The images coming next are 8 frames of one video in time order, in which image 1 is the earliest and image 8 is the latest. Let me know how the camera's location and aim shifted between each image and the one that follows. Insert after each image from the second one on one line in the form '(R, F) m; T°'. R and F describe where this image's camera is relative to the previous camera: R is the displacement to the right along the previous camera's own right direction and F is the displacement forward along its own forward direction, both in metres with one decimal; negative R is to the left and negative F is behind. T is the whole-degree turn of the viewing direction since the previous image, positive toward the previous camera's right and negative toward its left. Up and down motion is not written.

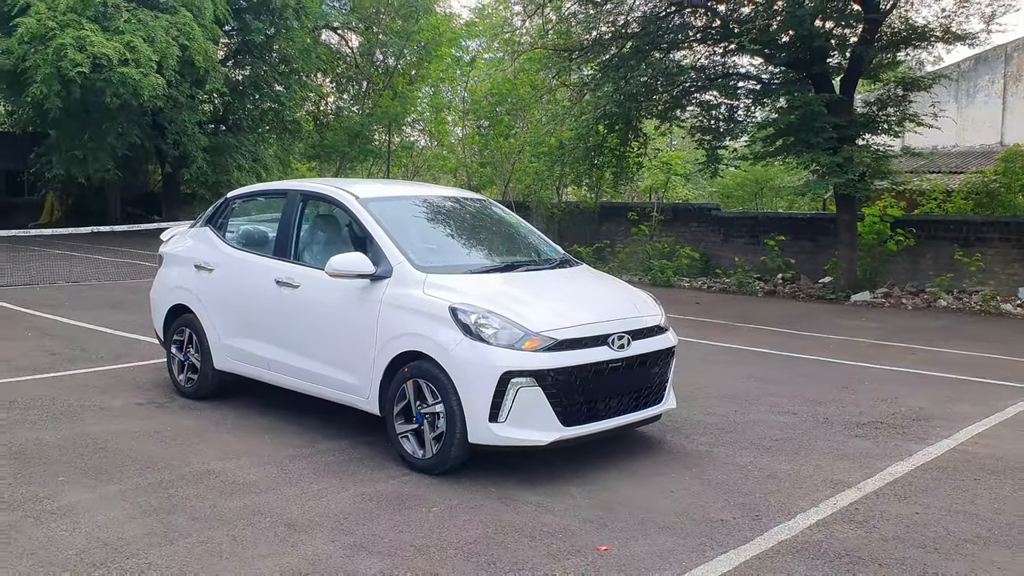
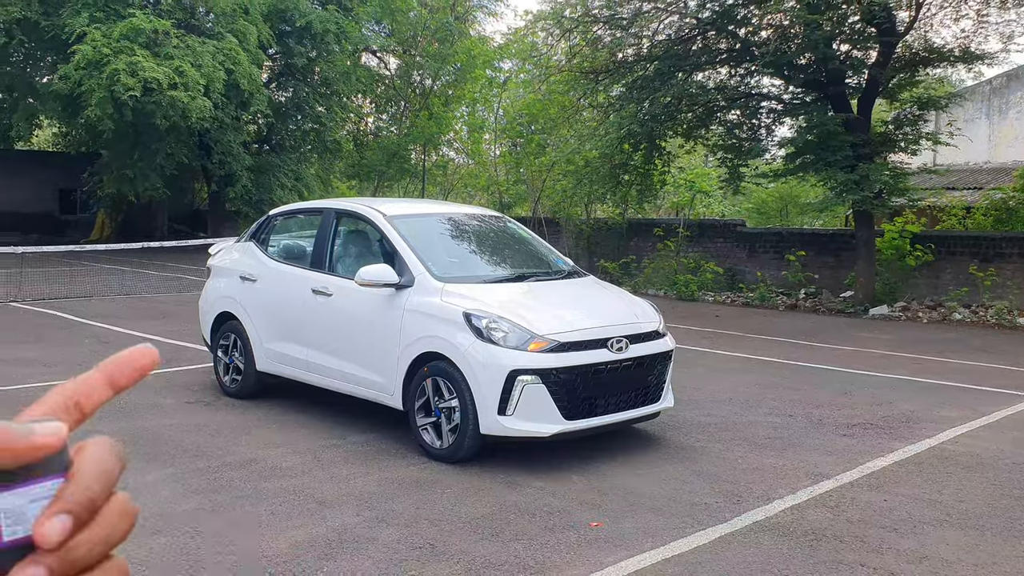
(+0.2, -0.6) m; -2°
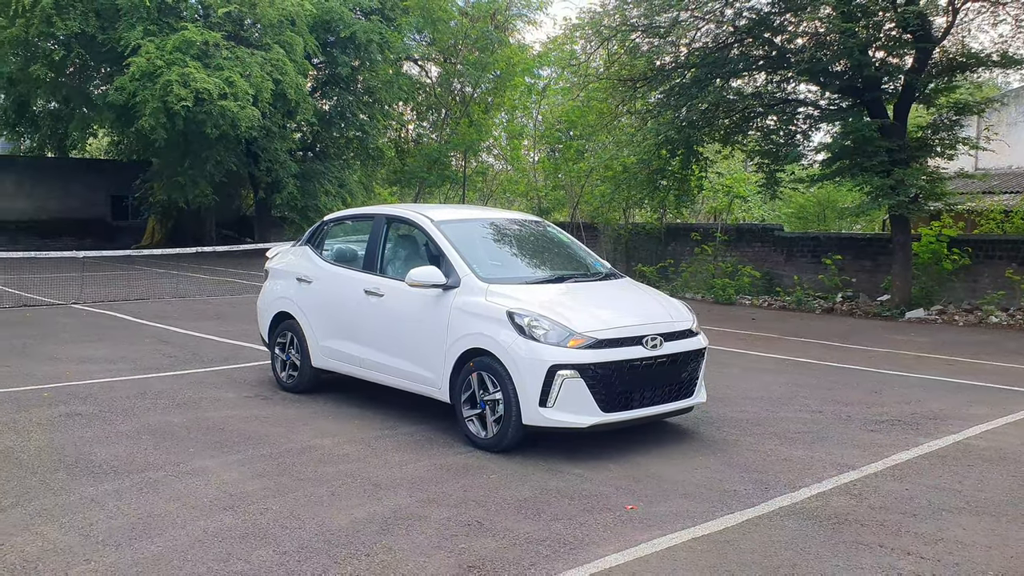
(0.0, -0.4) m; -2°
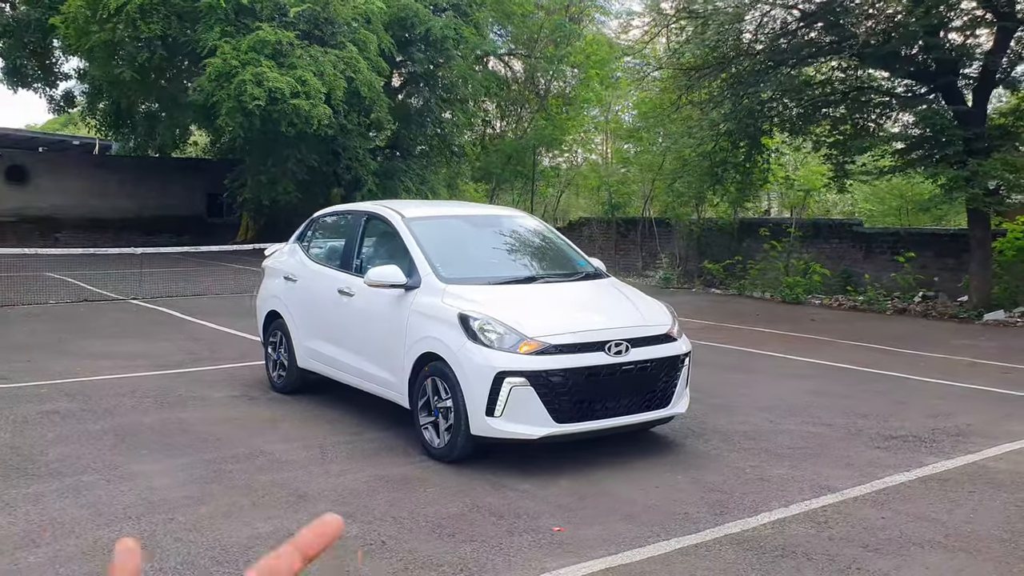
(+0.9, +0.4) m; -7°
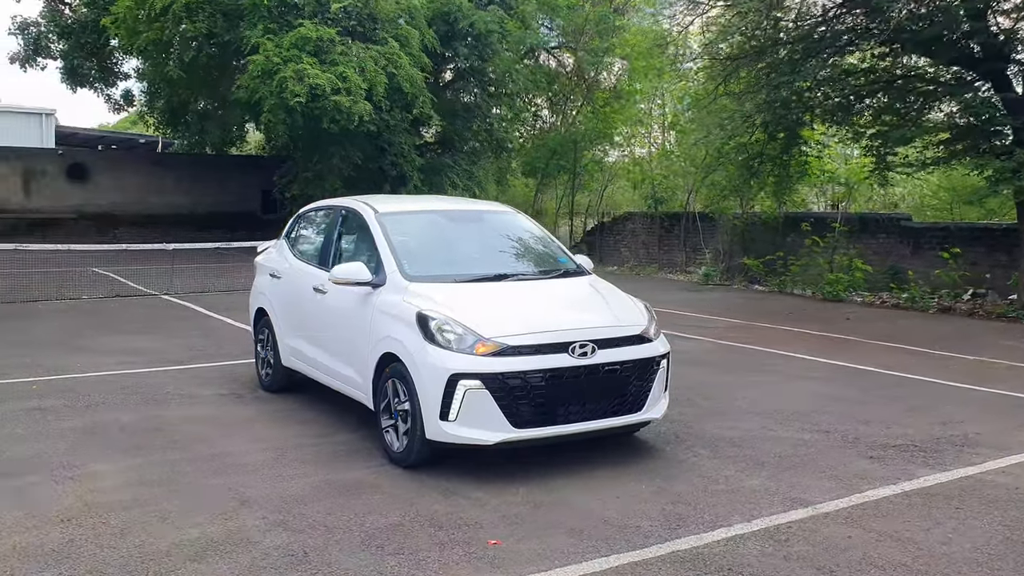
(+0.6, +0.3) m; -4°
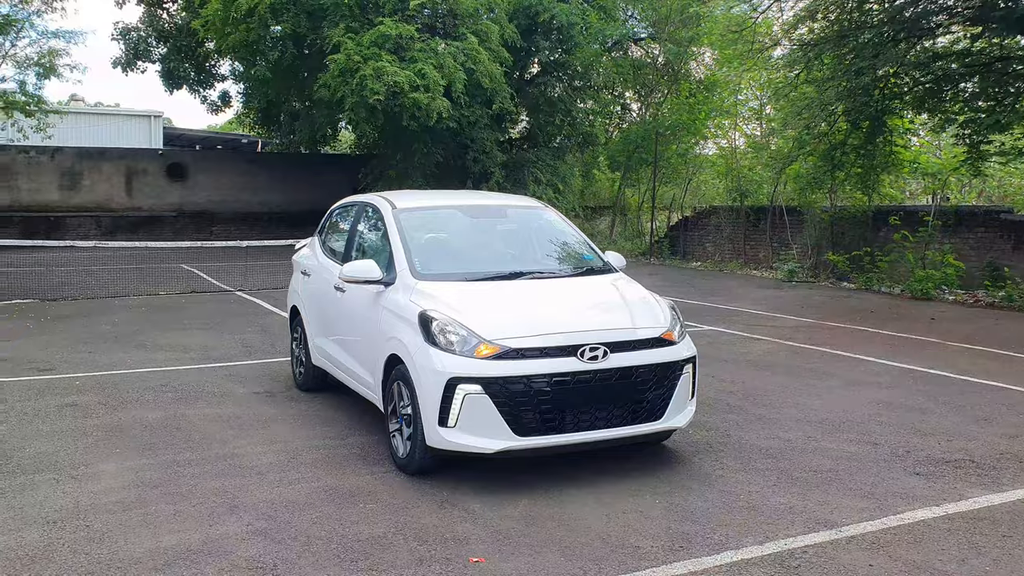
(+0.5, +0.3) m; -6°
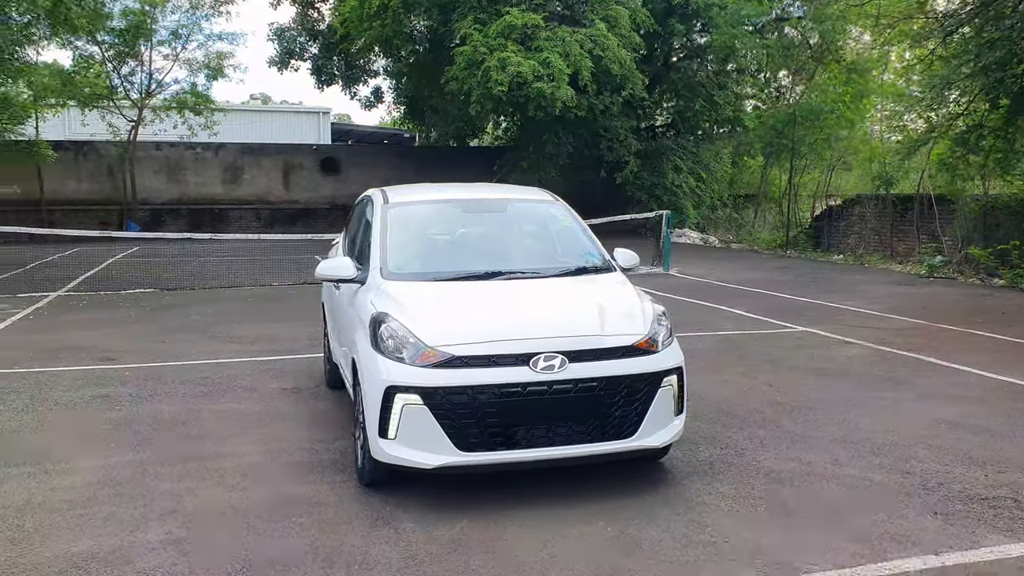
(+1.1, +0.5) m; -10°
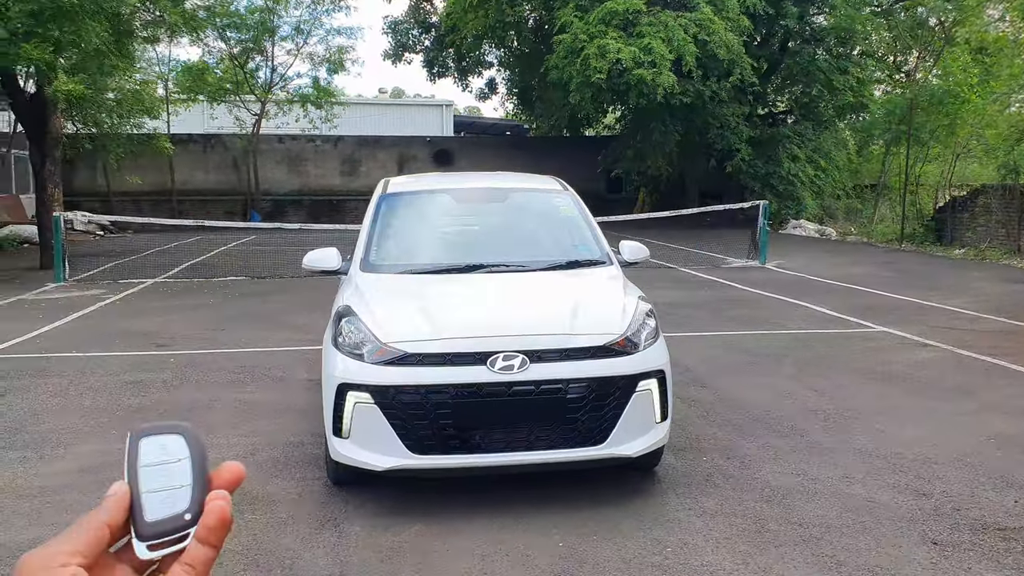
(+0.8, +0.3) m; -8°
